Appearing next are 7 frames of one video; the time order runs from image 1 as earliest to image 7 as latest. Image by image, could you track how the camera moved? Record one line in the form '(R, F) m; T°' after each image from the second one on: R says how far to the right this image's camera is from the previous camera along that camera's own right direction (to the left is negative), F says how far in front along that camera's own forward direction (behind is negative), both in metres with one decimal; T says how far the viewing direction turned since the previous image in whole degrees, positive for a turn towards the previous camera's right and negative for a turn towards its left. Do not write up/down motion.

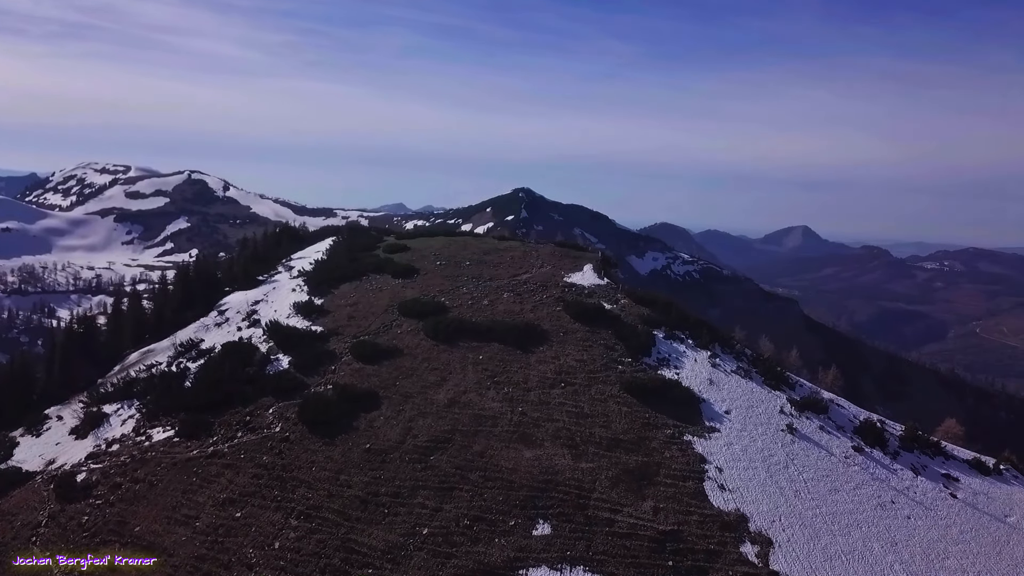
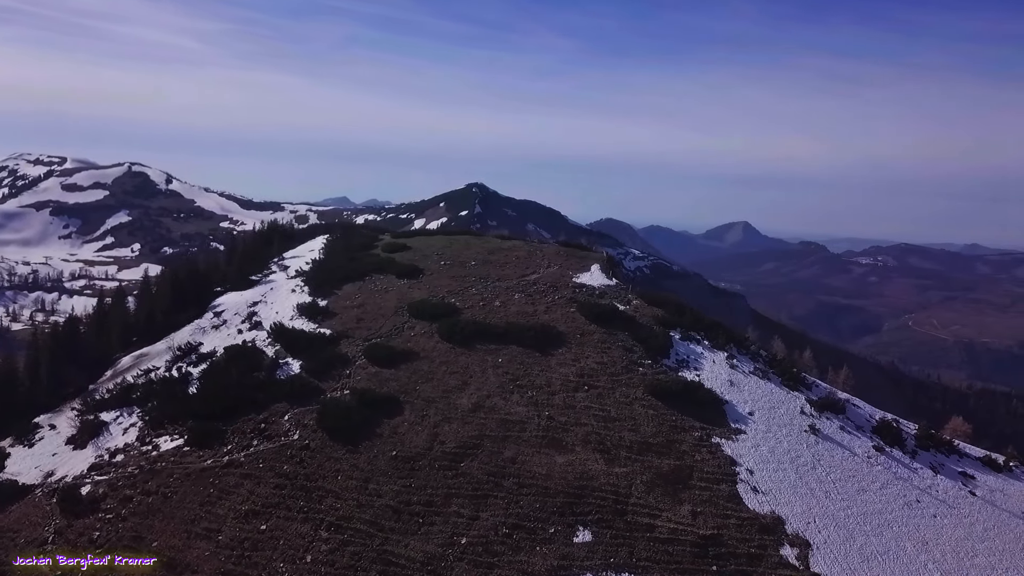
(-1.7, +0.4) m; +3°
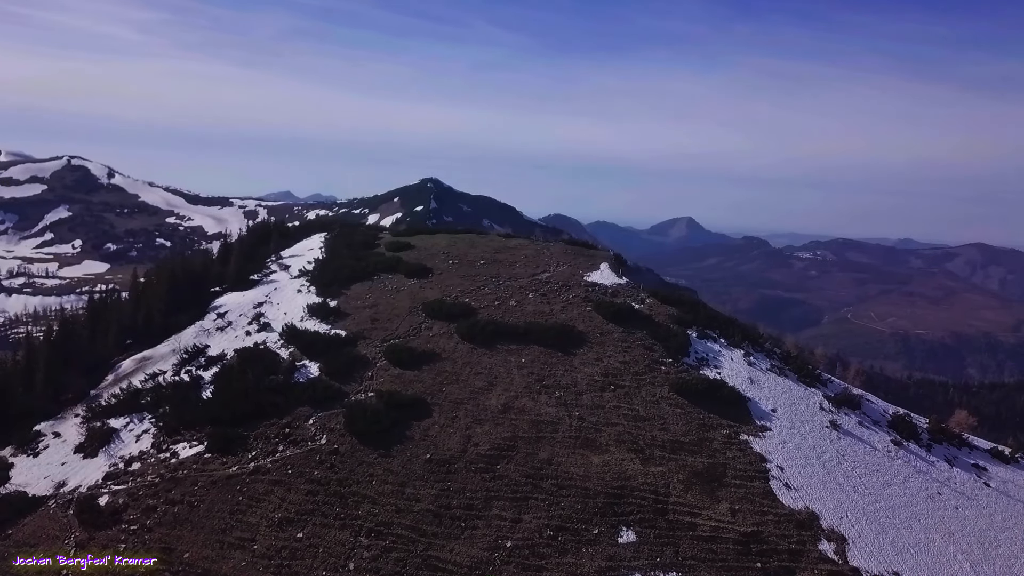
(-1.7, +0.2) m; +3°
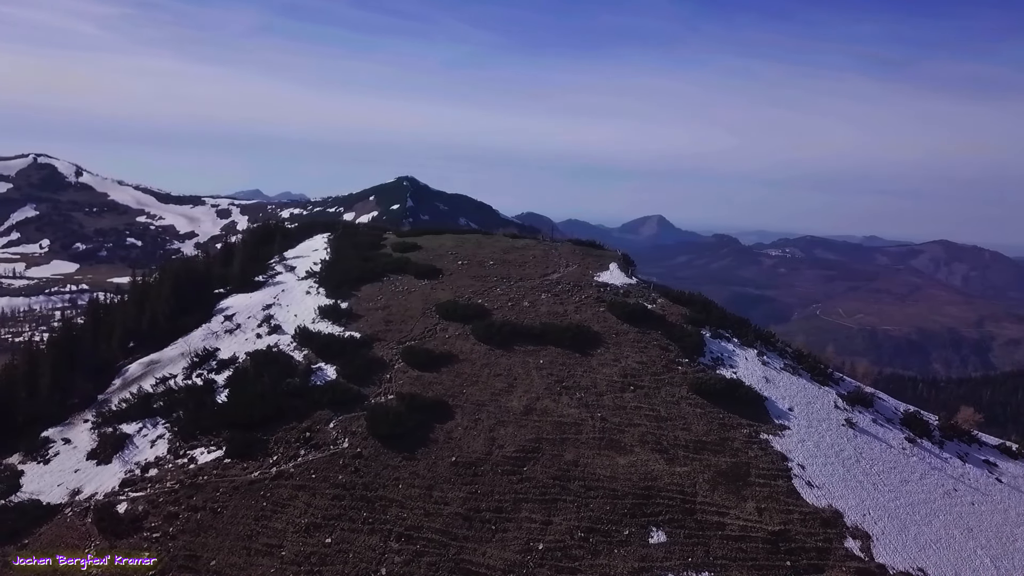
(-1.0, +0.1) m; +1°
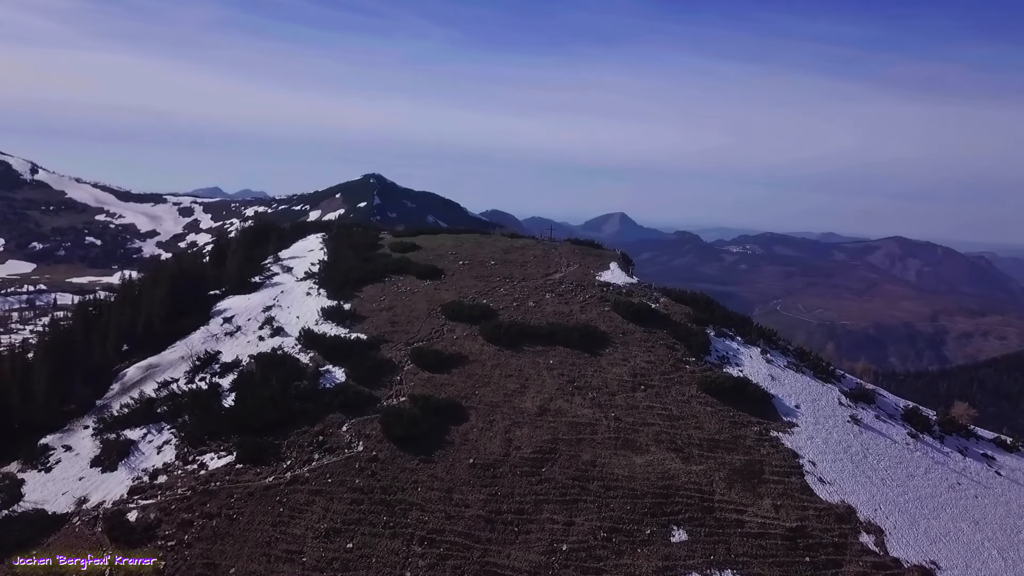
(-1.0, +0.1) m; +2°
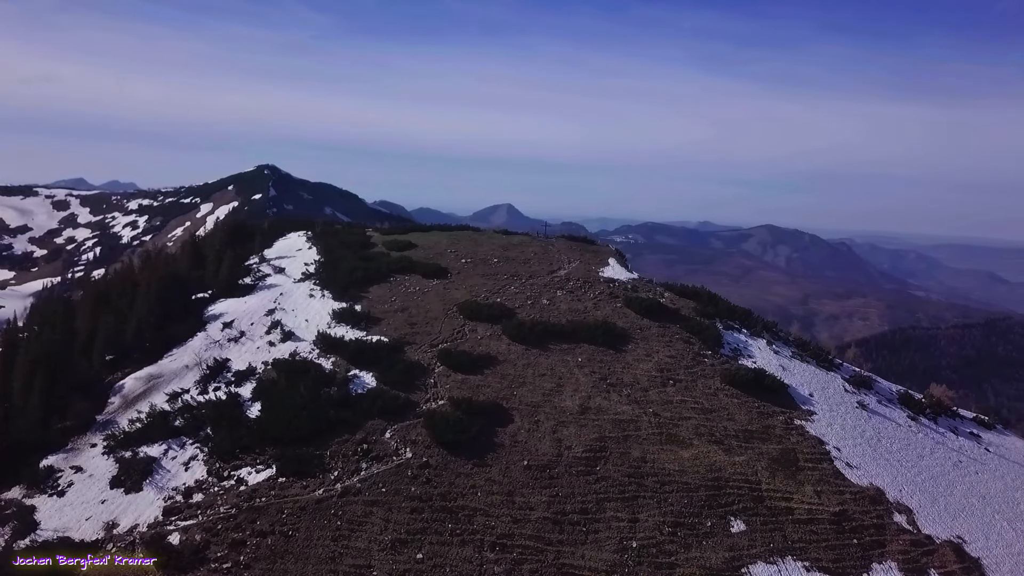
(-3.0, +0.2) m; +6°
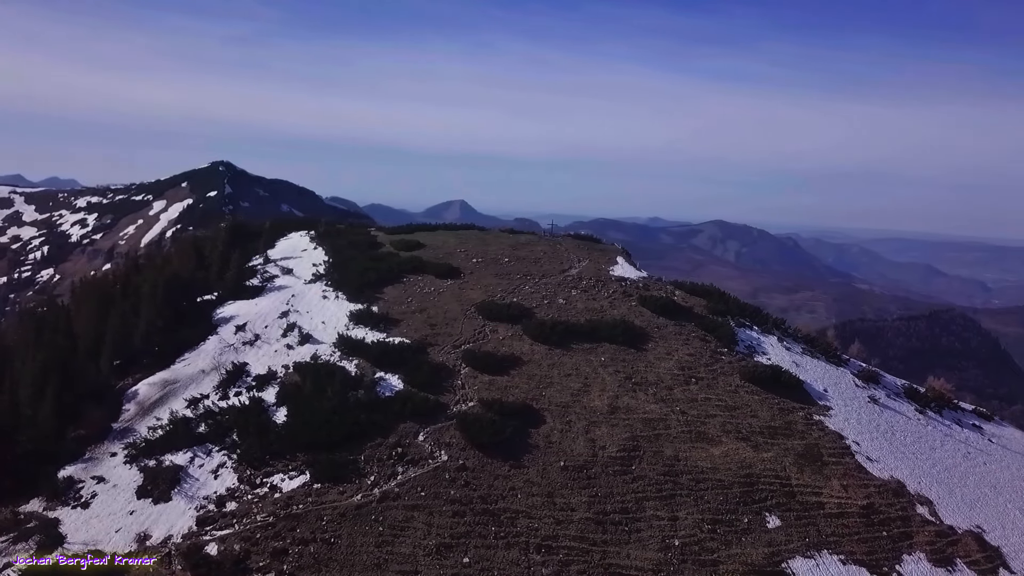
(-1.6, 0.0) m; +2°
